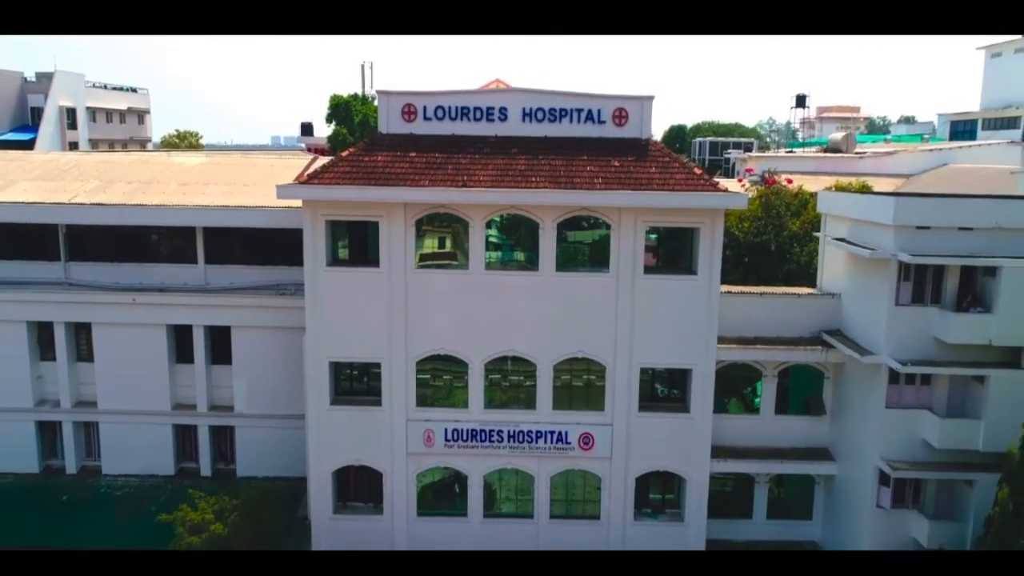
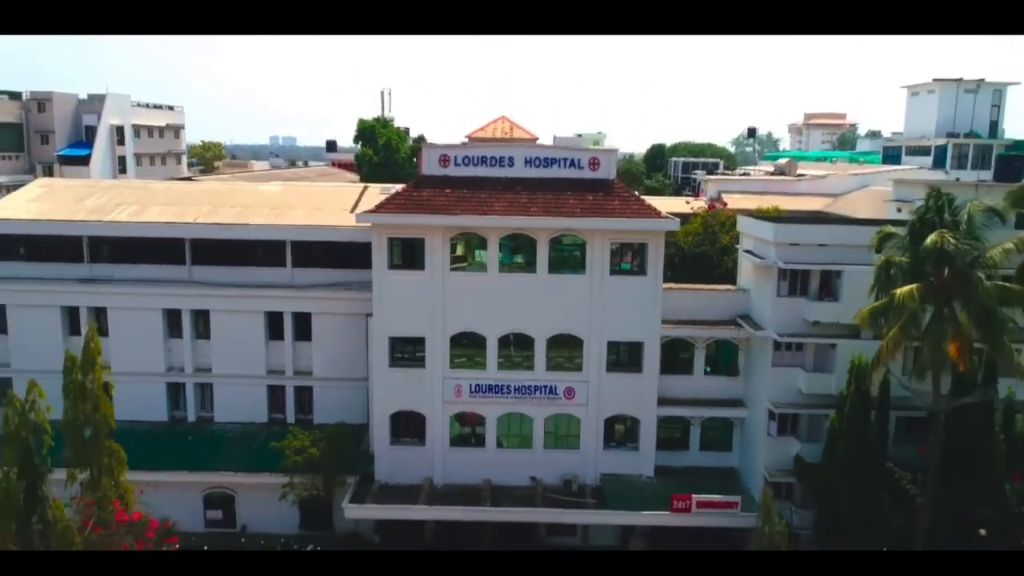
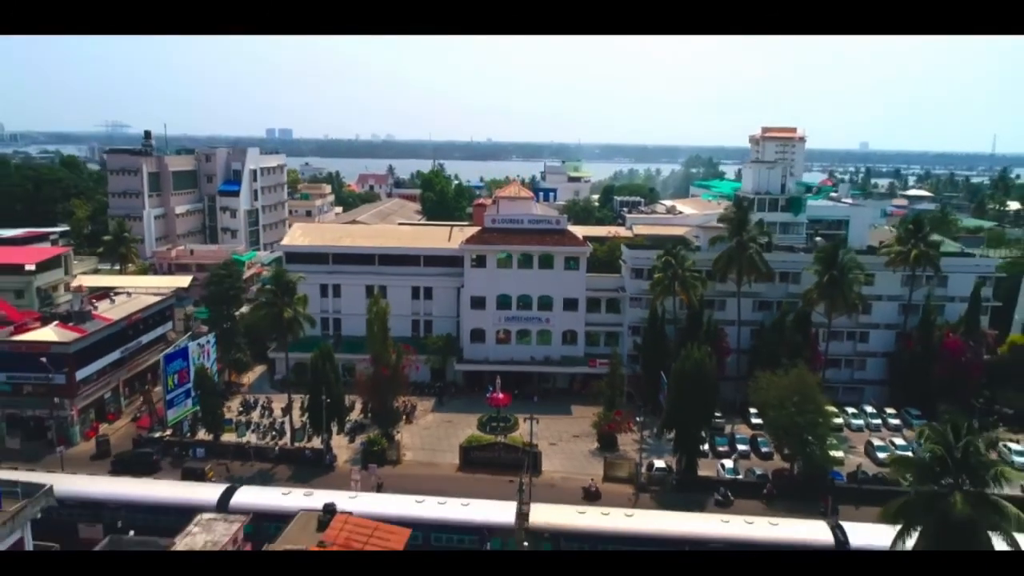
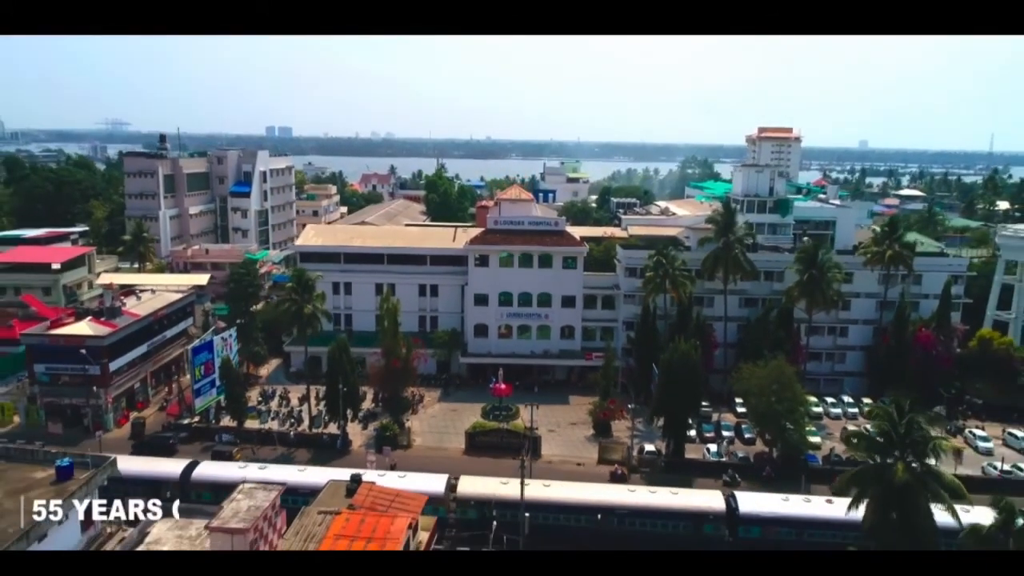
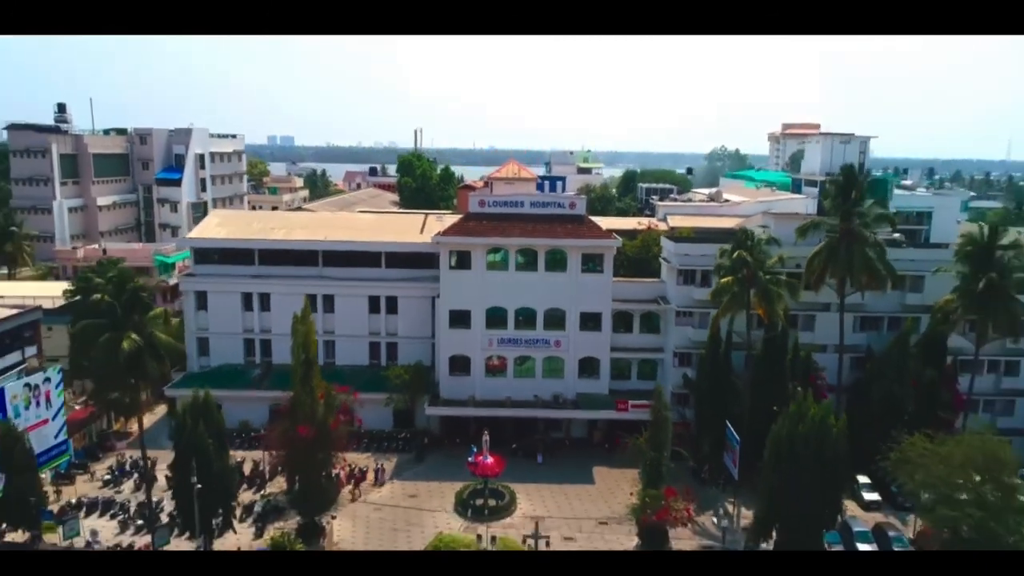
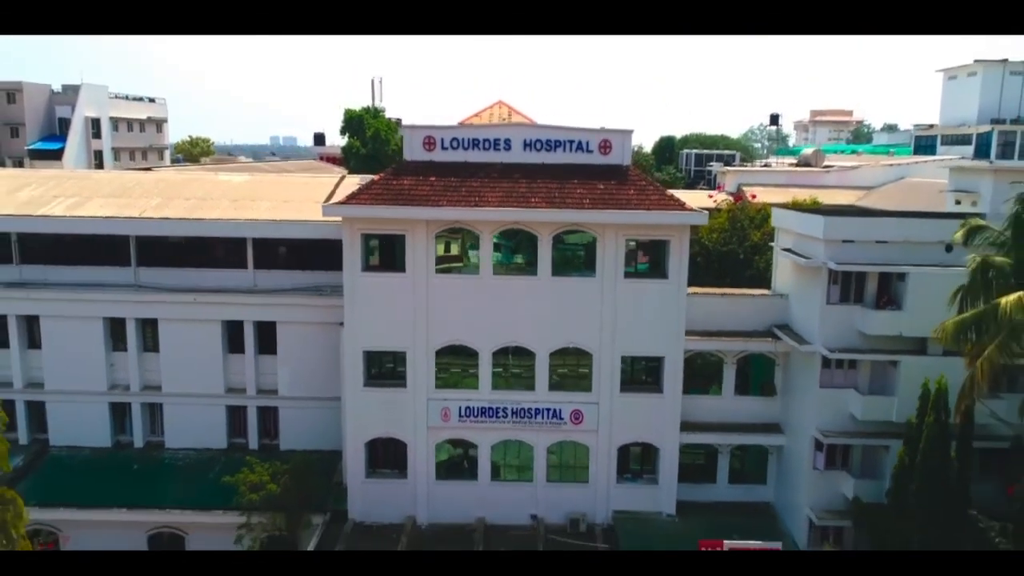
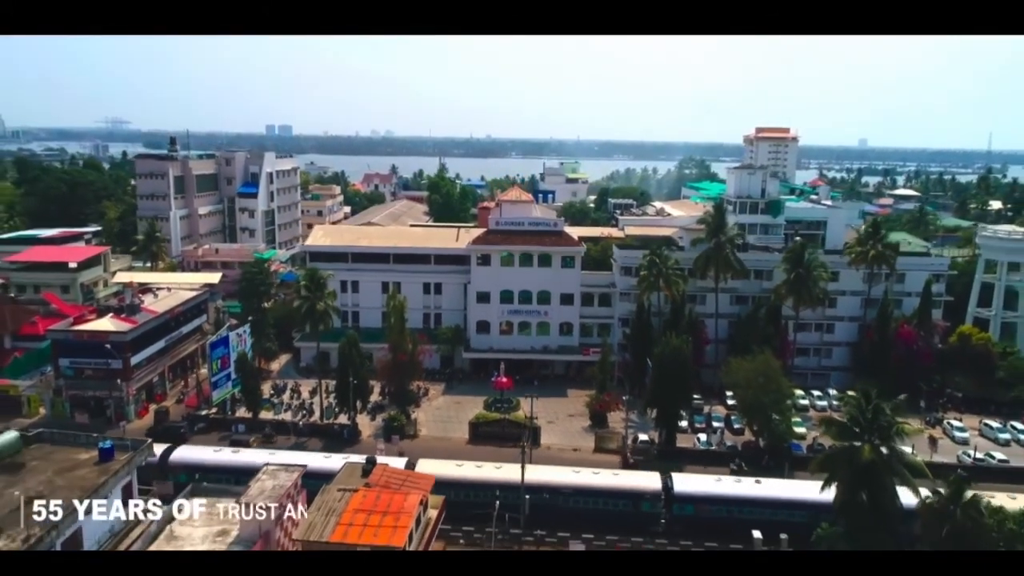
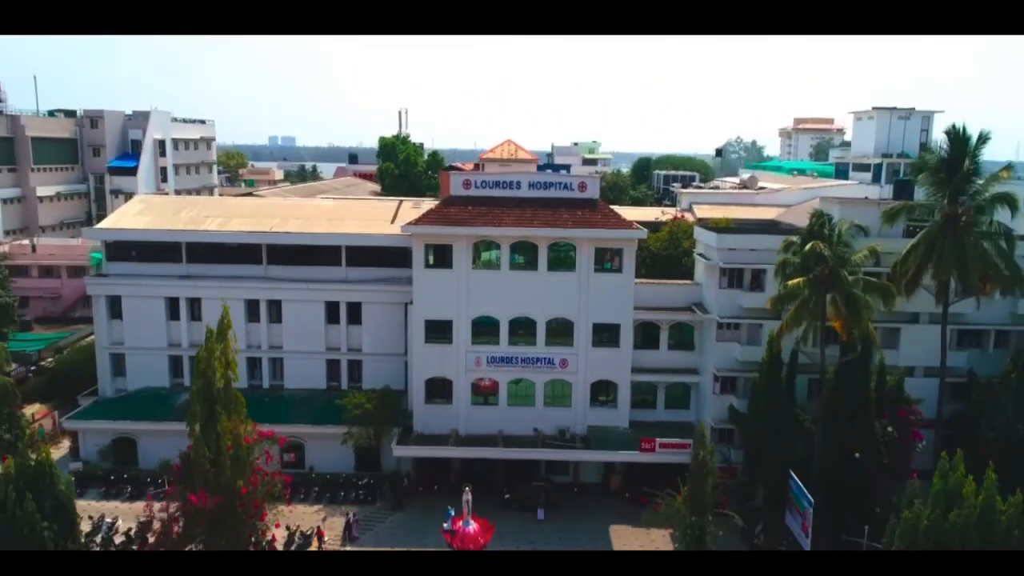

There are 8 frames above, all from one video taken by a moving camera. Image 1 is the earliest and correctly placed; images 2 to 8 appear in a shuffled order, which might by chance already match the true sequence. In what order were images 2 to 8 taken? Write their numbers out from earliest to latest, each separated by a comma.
6, 2, 8, 5, 3, 4, 7
